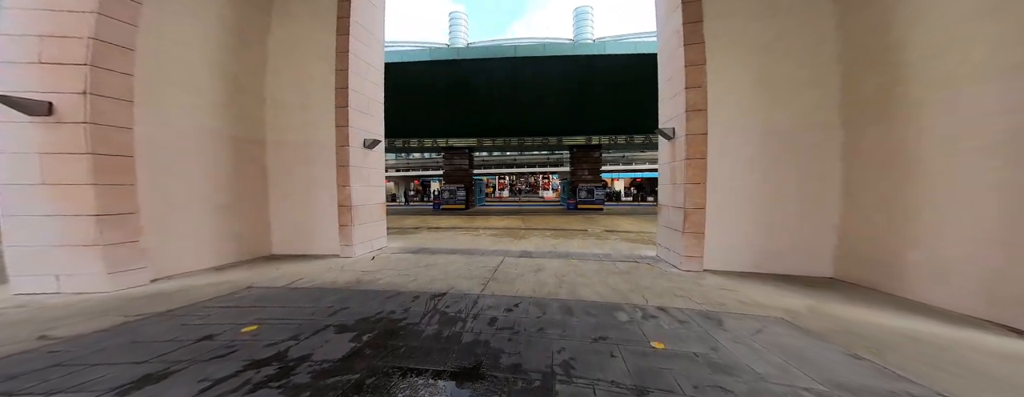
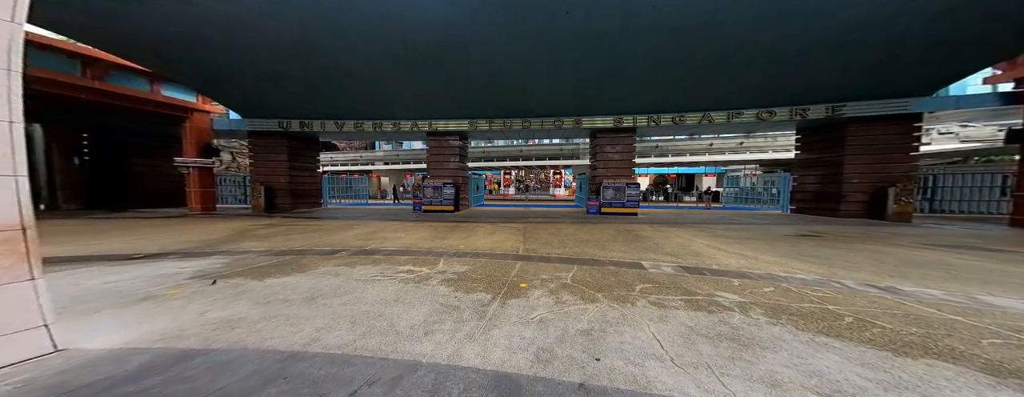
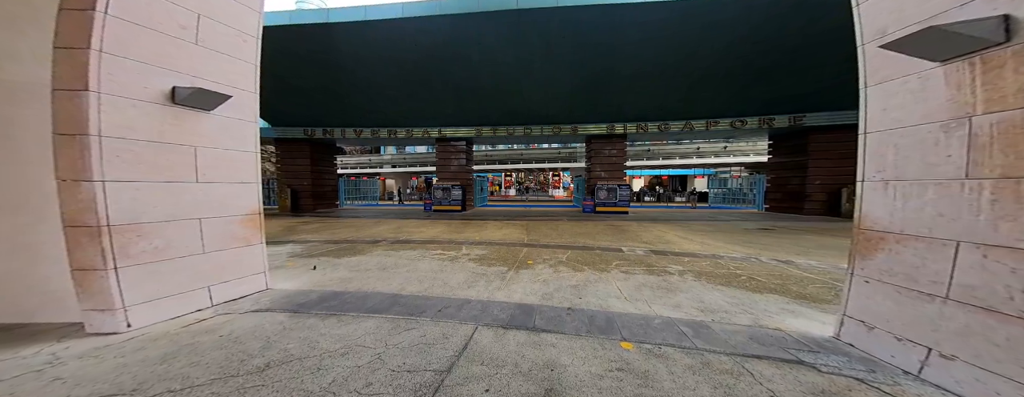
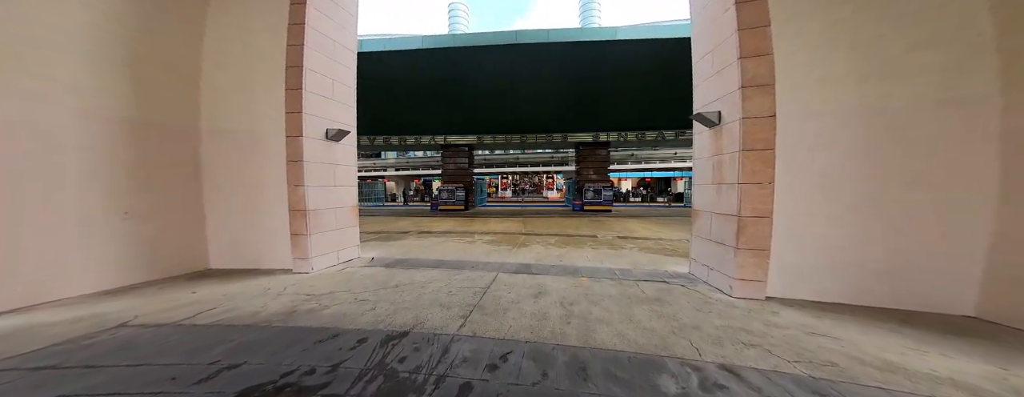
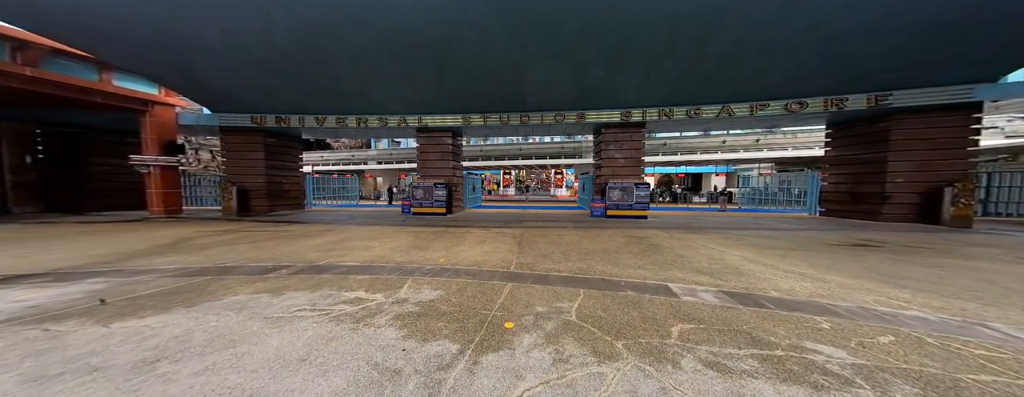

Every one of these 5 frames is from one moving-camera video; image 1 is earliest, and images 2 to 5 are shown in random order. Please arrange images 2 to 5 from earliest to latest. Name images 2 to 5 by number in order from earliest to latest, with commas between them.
4, 3, 2, 5
